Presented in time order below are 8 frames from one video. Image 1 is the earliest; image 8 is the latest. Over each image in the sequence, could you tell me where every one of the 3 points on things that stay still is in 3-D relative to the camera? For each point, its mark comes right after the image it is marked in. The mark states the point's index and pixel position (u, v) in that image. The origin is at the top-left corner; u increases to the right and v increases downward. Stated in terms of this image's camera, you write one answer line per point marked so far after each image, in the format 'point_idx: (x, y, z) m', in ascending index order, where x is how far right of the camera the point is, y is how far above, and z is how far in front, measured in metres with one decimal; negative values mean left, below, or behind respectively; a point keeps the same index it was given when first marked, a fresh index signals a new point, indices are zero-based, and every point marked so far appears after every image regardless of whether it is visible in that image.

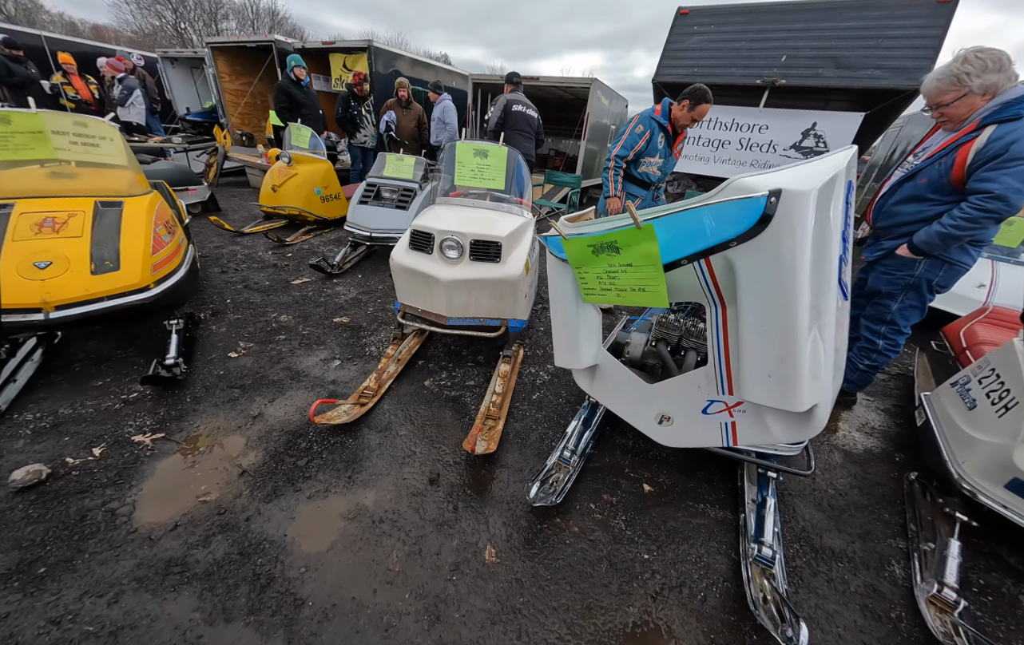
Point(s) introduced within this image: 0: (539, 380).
0: (+0.2, -0.4, +2.4) m
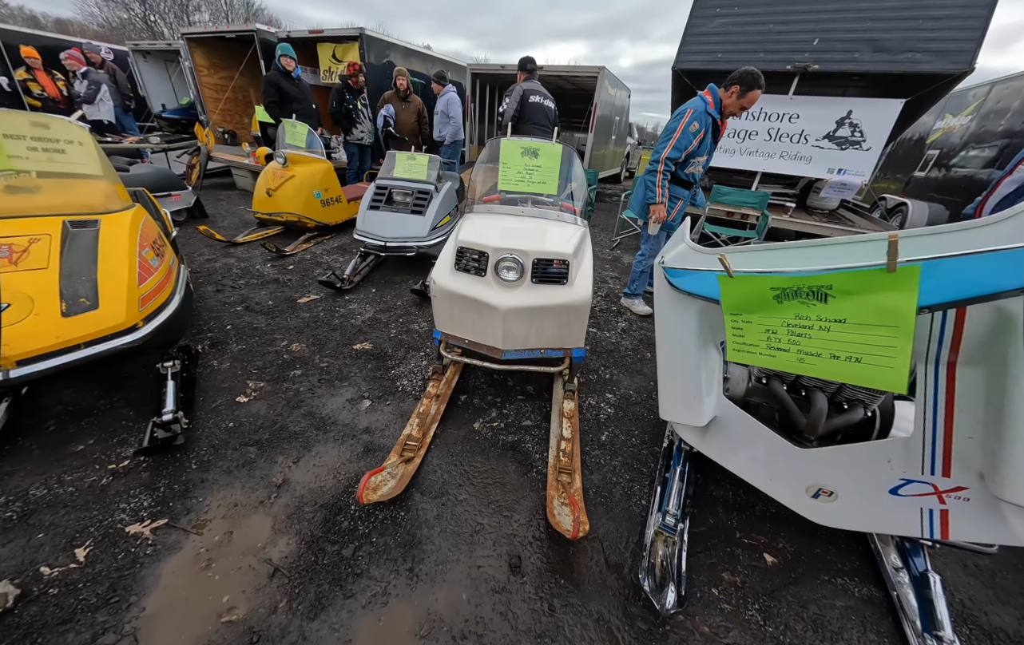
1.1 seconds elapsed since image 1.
0: (+0.5, -0.5, +2.1) m
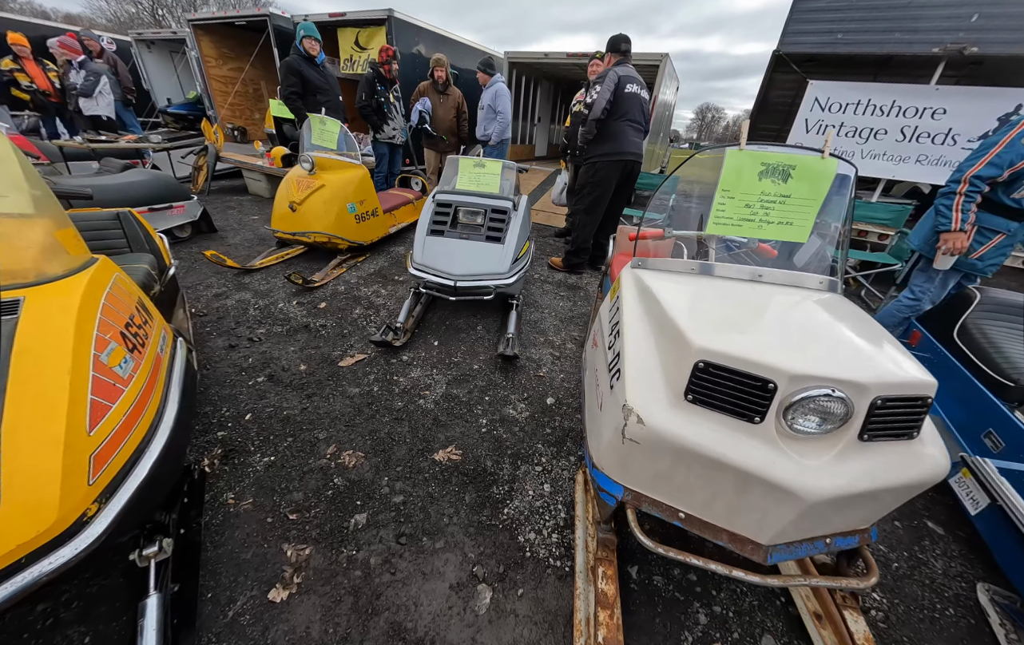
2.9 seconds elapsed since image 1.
0: (+1.3, -1.0, +1.2) m
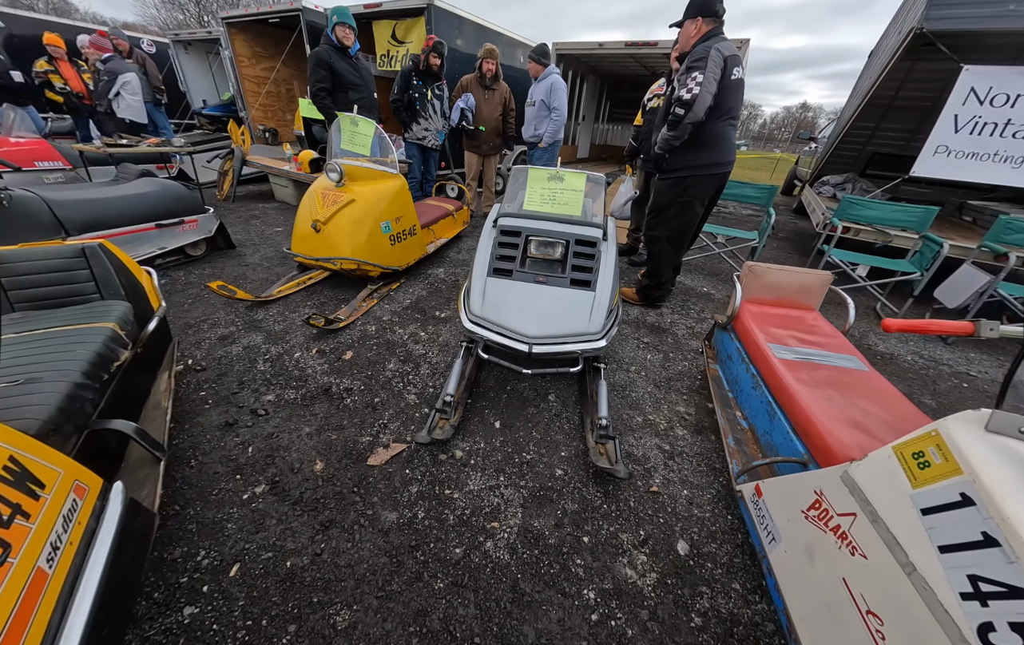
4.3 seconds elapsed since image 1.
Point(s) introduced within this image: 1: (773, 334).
0: (+1.6, -1.4, +0.5) m
1: (+1.3, -0.1, +1.8) m
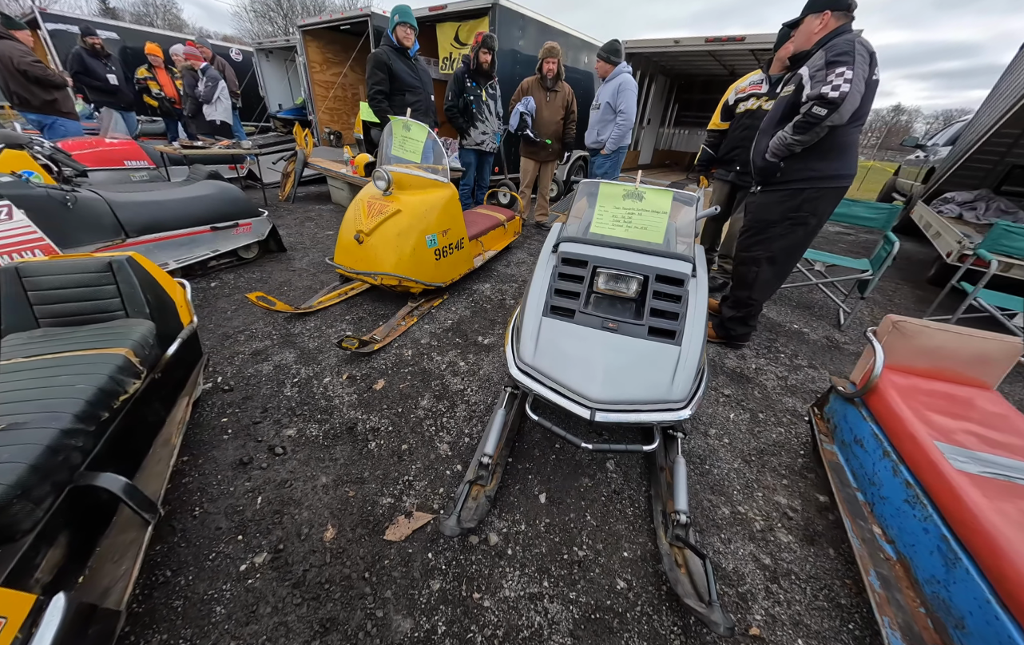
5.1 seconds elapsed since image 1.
0: (+1.6, -1.7, -0.1) m
1: (+1.5, -0.4, +1.3) m
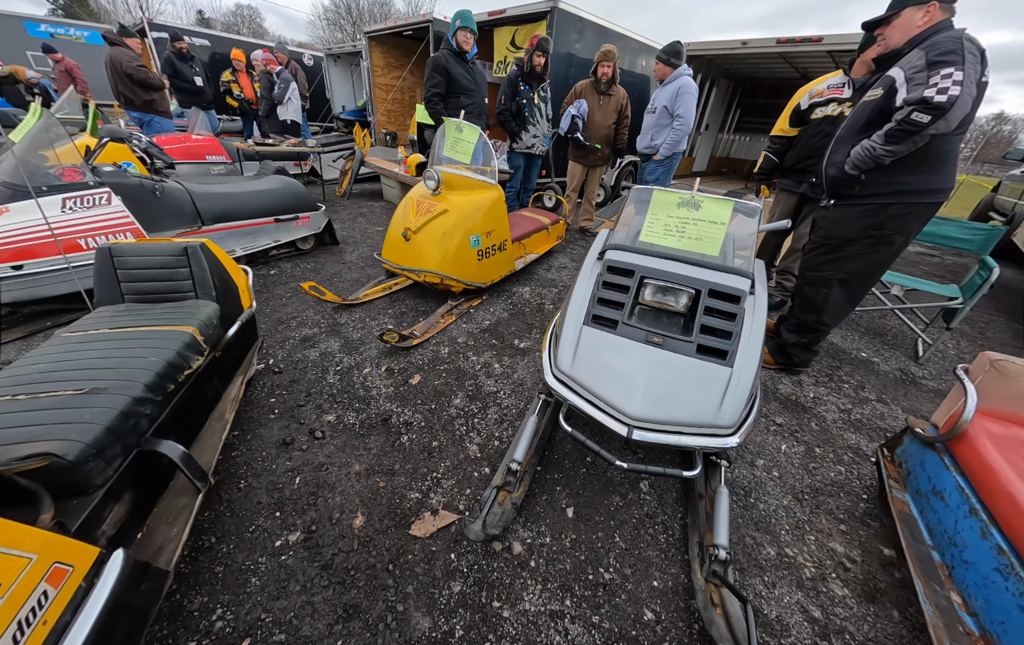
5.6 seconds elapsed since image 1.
0: (+1.5, -1.8, -0.2) m
1: (+1.6, -0.5, +1.1) m
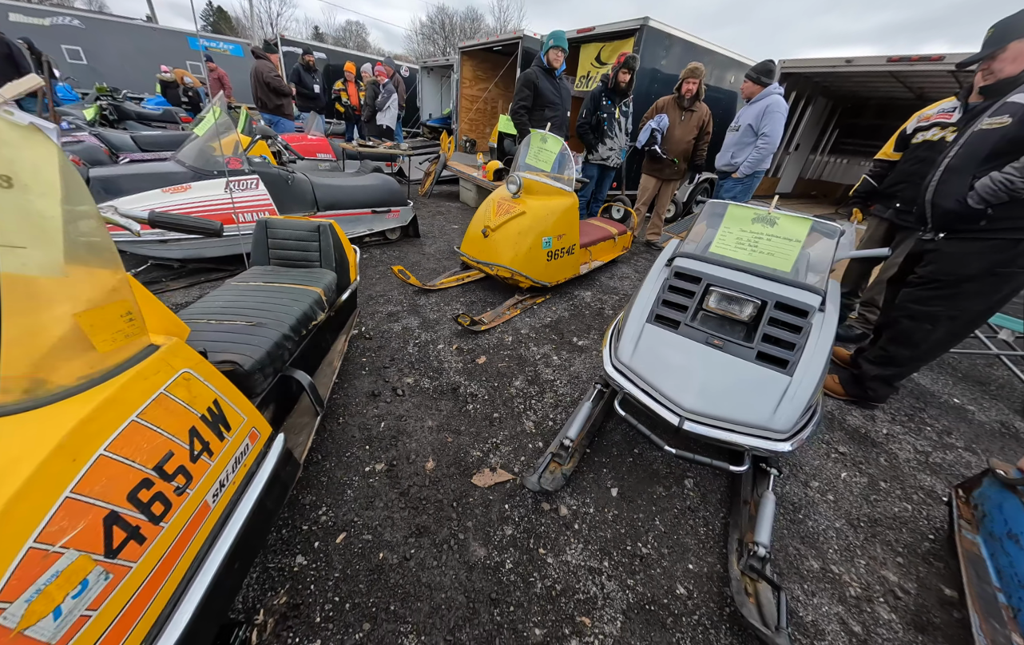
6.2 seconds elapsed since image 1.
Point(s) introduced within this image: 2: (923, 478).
0: (+1.3, -1.9, -0.3) m
1: (+1.8, -0.6, +1.0) m
2: (+2.1, -0.8, +1.8) m
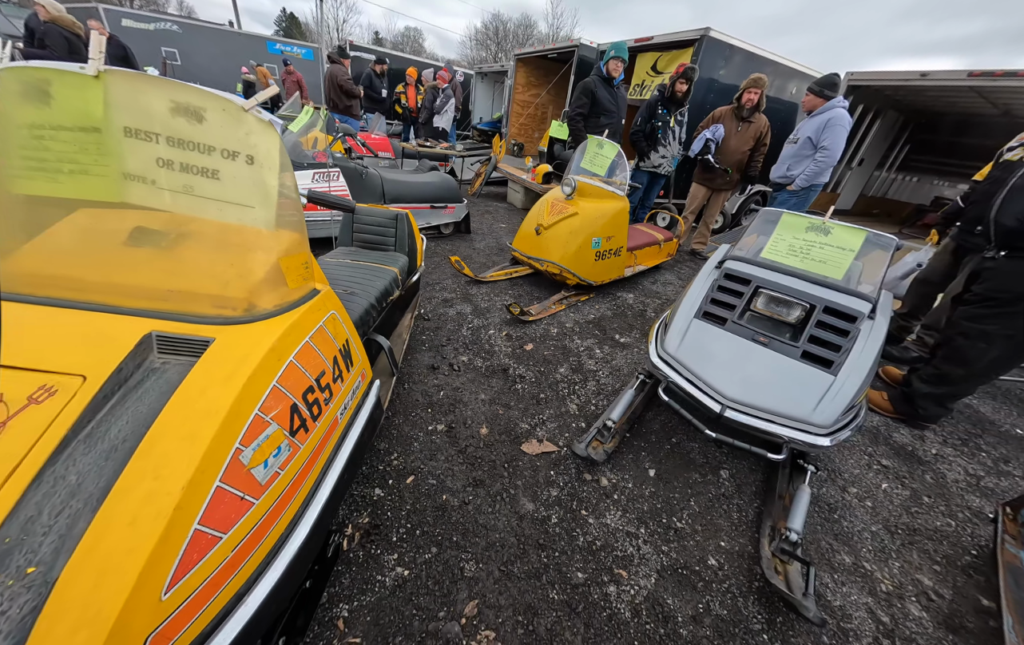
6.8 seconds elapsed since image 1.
0: (+1.2, -1.9, -0.3) m
1: (+1.9, -0.7, +1.0) m
2: (+2.3, -0.9, +1.8) m
